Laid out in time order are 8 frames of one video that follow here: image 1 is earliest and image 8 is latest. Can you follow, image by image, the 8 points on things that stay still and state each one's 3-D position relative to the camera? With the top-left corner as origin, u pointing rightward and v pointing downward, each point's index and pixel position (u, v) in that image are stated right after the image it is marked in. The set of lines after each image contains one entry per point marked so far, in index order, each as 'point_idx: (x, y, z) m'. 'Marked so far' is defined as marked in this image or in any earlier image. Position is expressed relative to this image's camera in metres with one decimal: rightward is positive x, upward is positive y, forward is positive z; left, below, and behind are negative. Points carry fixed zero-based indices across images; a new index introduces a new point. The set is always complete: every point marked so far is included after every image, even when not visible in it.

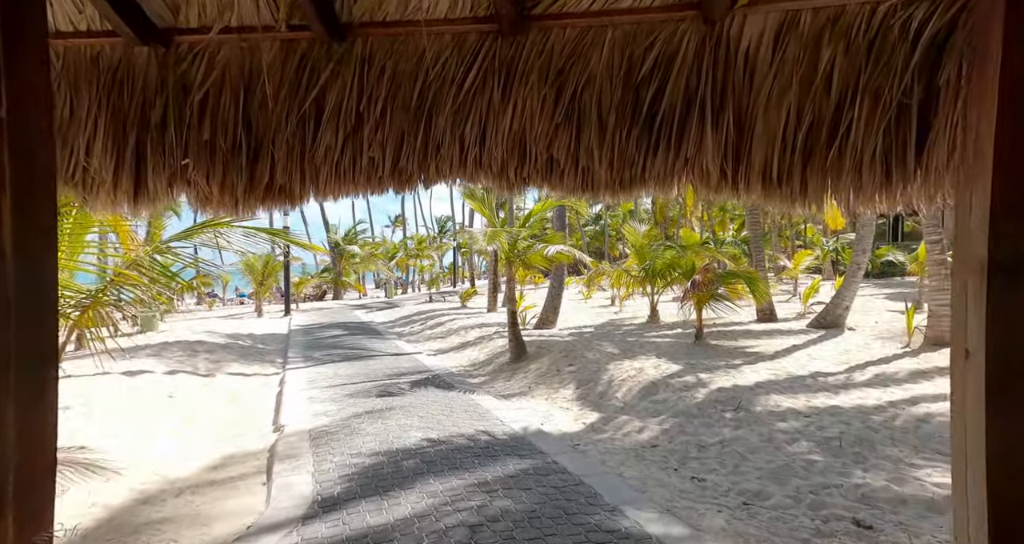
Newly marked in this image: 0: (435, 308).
0: (-2.4, -1.2, +18.6) m
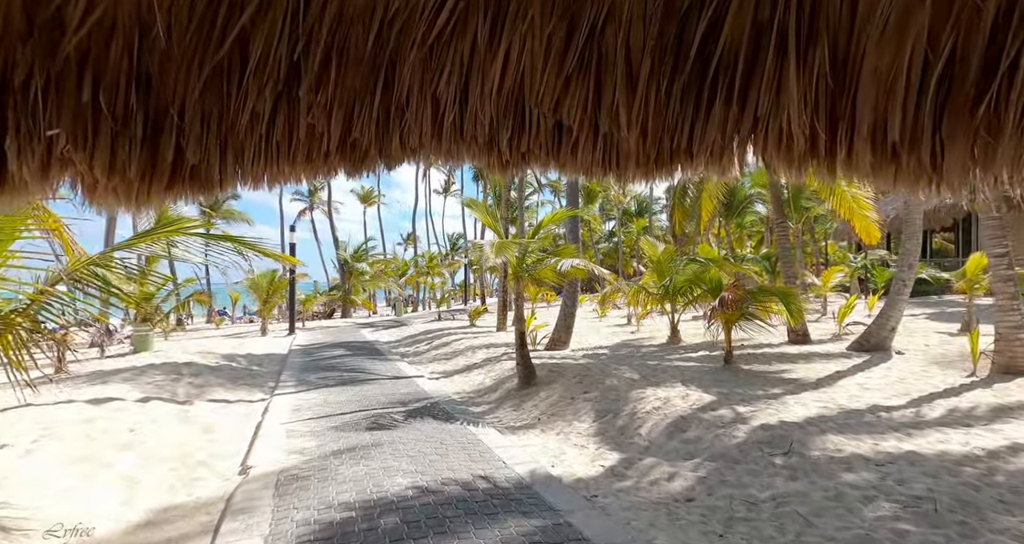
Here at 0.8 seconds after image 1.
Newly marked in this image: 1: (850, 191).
0: (-2.1, -1.7, +18.0) m
1: (+5.7, +1.4, +9.9) m
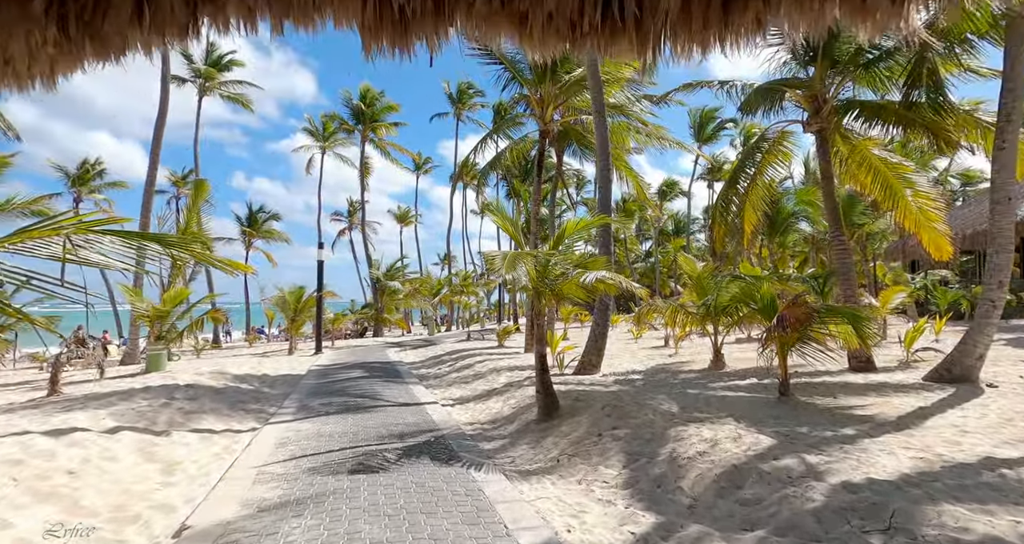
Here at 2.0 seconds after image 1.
0: (-1.2, -2.2, +17.1) m
1: (+6.1, +1.1, +8.7) m
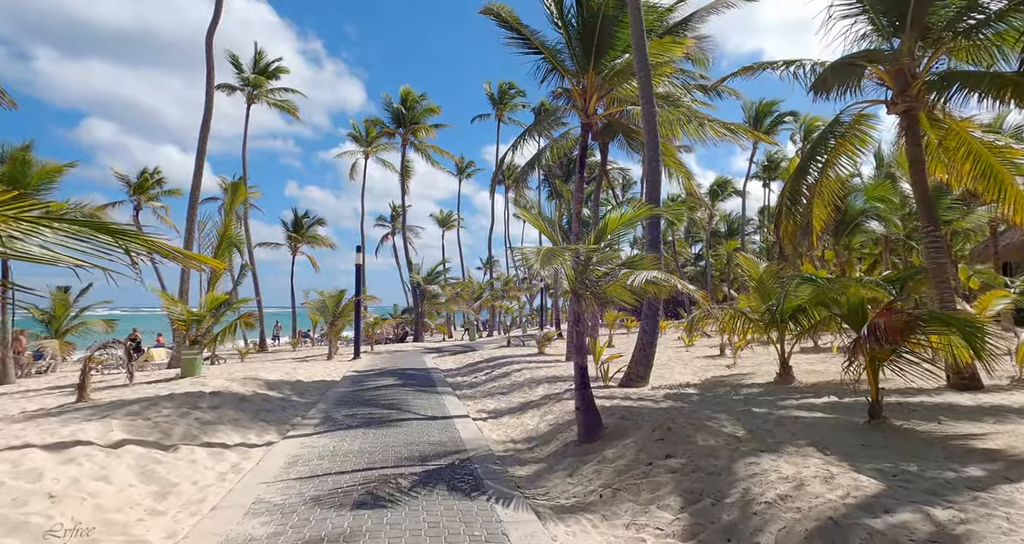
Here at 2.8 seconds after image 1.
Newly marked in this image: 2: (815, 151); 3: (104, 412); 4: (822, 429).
0: (0.0, -2.3, +16.4) m
1: (+6.6, +1.1, +7.5) m
2: (+4.7, +1.9, +9.1) m
3: (-5.1, -1.8, +7.3) m
4: (+2.8, -1.4, +5.3) m
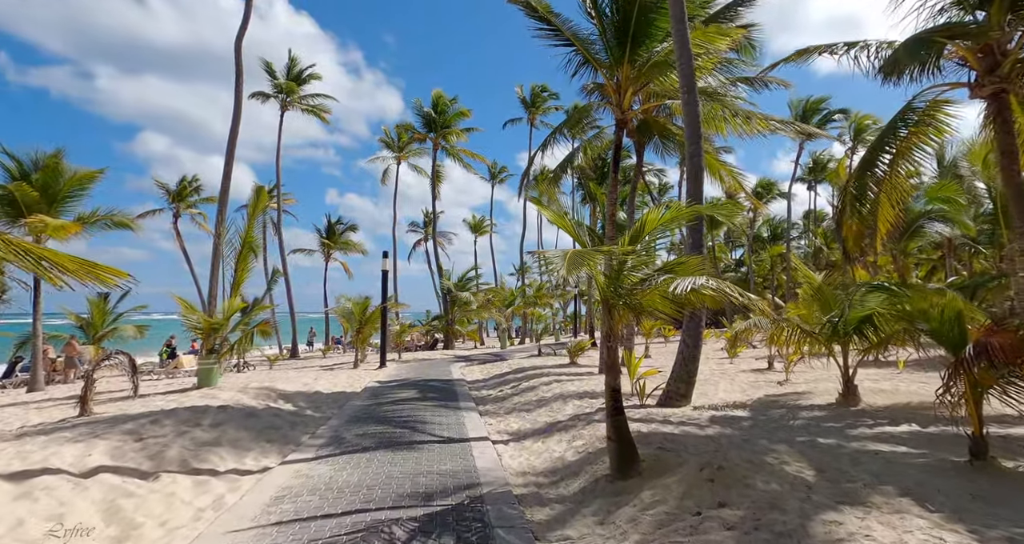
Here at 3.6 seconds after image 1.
0: (+0.8, -2.5, +15.6) m
1: (+6.9, +1.0, +6.4) m
2: (+5.1, +1.8, +8.0) m
3: (-4.9, -1.9, +6.8) m
4: (+3.0, -1.5, +4.3) m
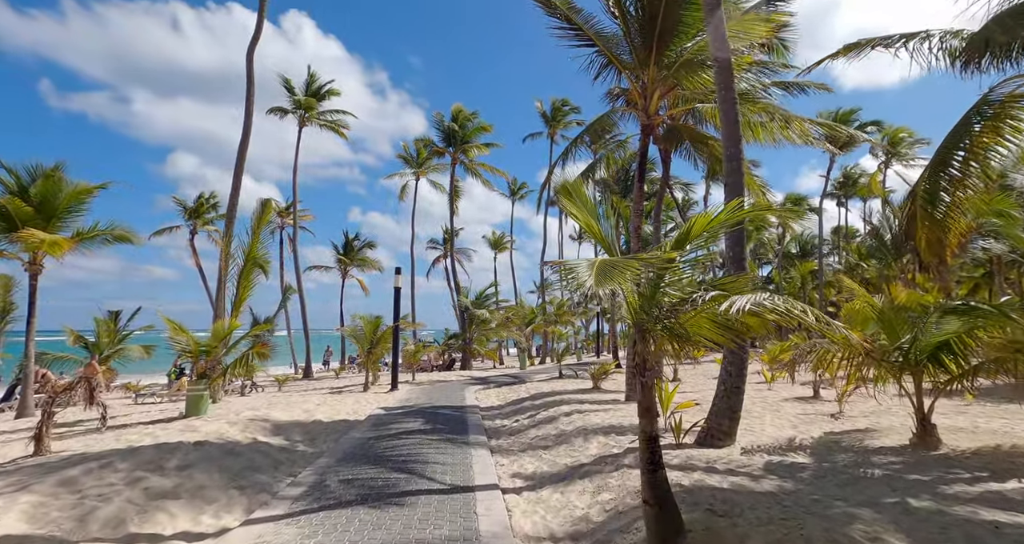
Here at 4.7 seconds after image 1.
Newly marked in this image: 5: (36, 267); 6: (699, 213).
0: (+1.2, -2.9, +14.4) m
1: (+7.0, +0.9, +5.0) m
2: (+5.2, +1.6, +6.8) m
3: (-4.7, -2.0, +5.8) m
4: (+3.0, -1.6, +3.1) m
5: (-13.0, +0.1, +15.9) m
6: (+1.5, +0.5, +4.6) m
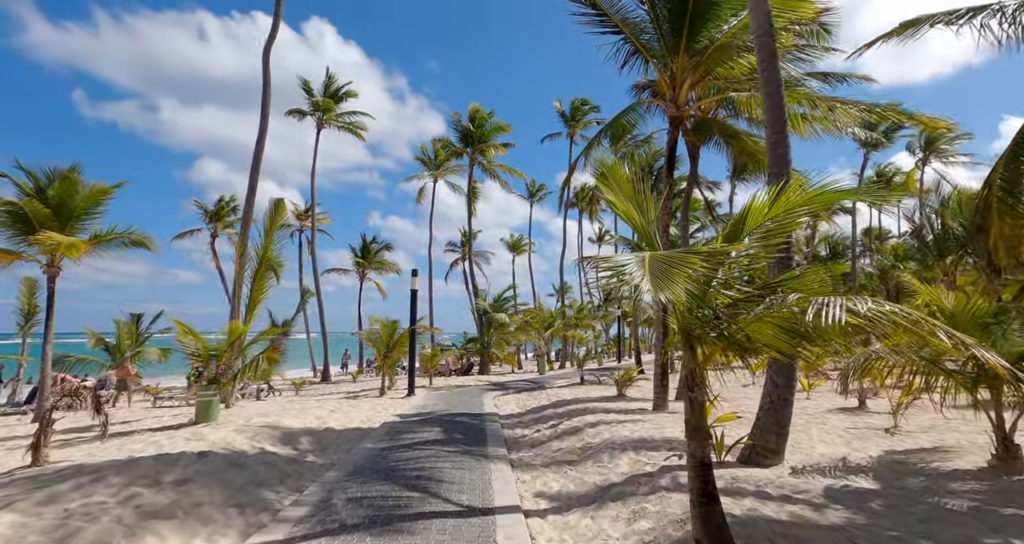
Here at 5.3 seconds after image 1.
0: (+1.7, -3.0, +13.7) m
1: (+7.2, +0.9, +4.2) m
2: (+5.5, +1.6, +6.0) m
3: (-4.5, -2.0, +5.3) m
4: (+3.1, -1.5, +2.4) m
5: (-12.4, +0.1, +15.7) m
6: (+1.7, +0.5, +4.0) m
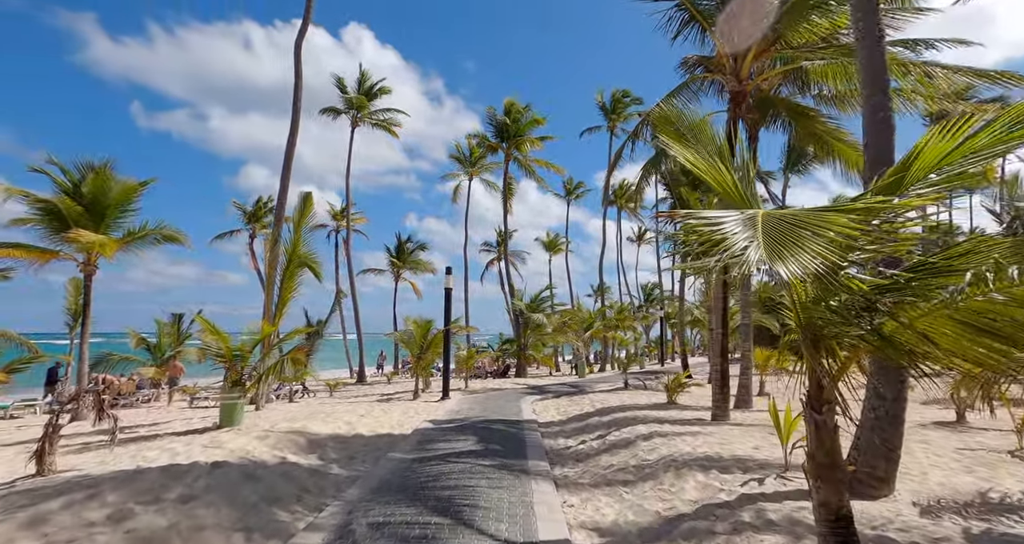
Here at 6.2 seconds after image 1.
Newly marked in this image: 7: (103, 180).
0: (+2.6, -2.9, +12.7) m
1: (+7.5, +1.0, +2.9) m
2: (+5.9, +1.7, +4.8) m
3: (-4.1, -1.9, +4.7) m
4: (+3.3, -1.4, +1.3) m
5: (-11.4, +0.1, +15.5) m
6: (+2.0, +0.6, +3.0) m
7: (-10.2, +2.3, +14.3) m
